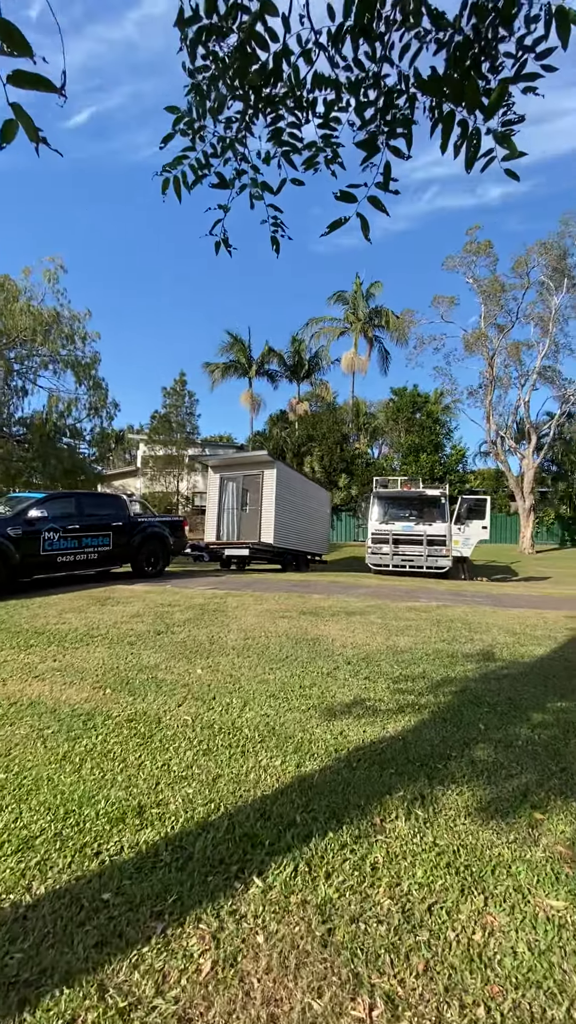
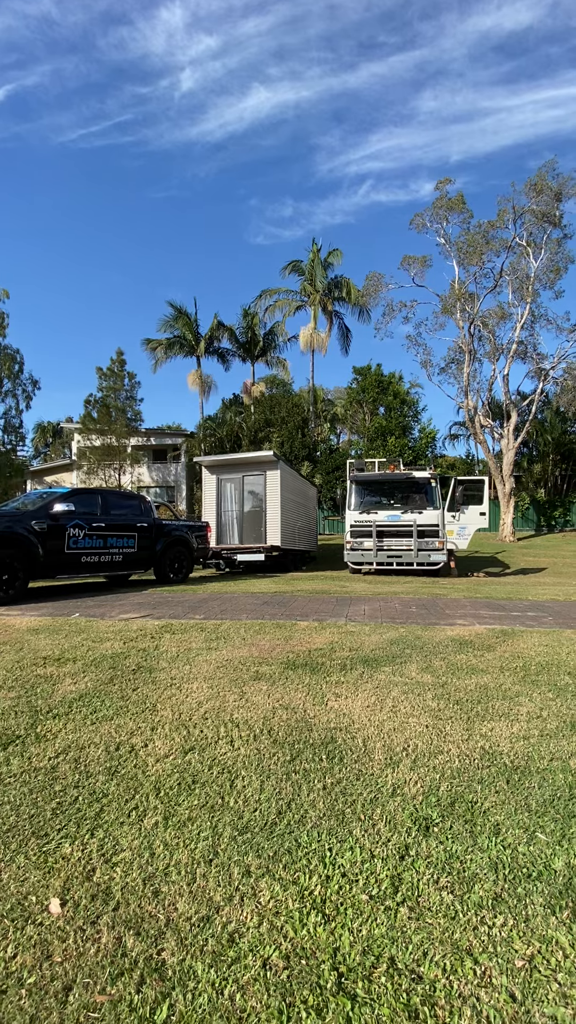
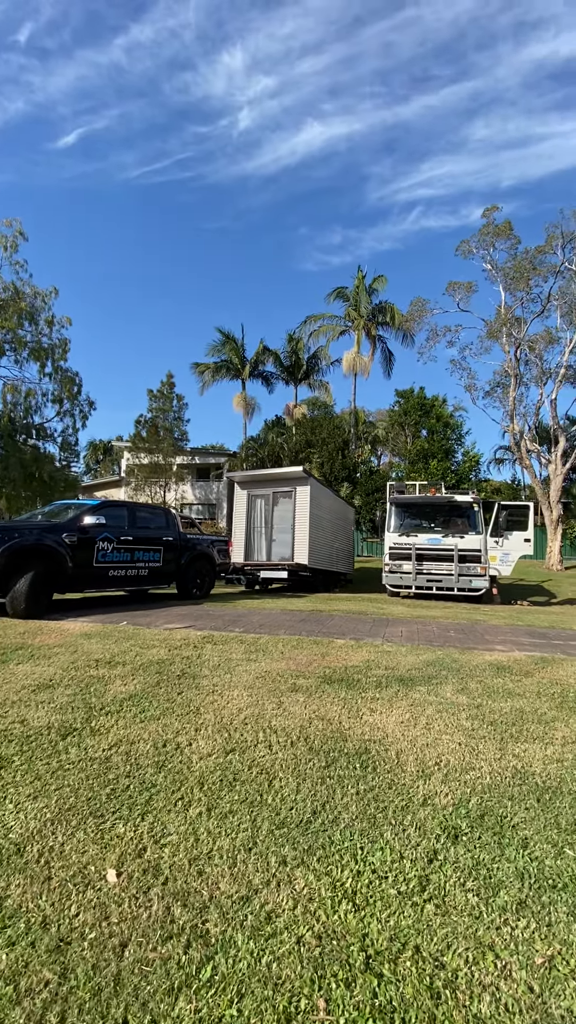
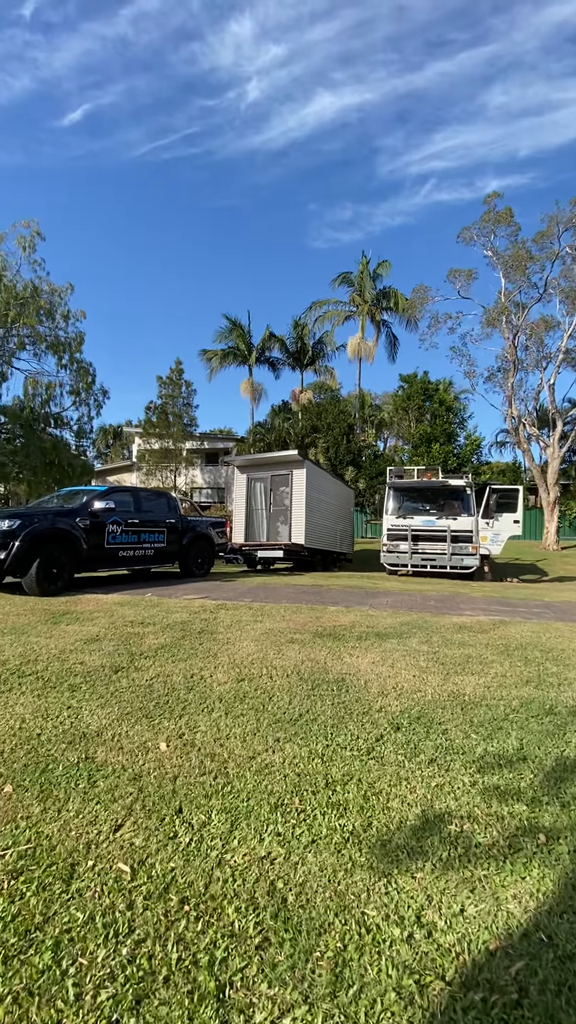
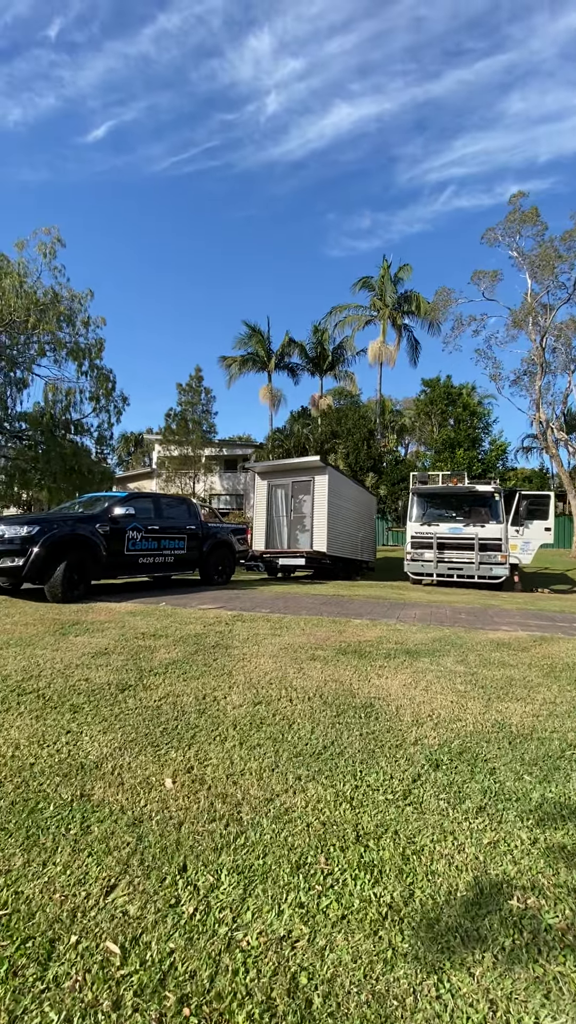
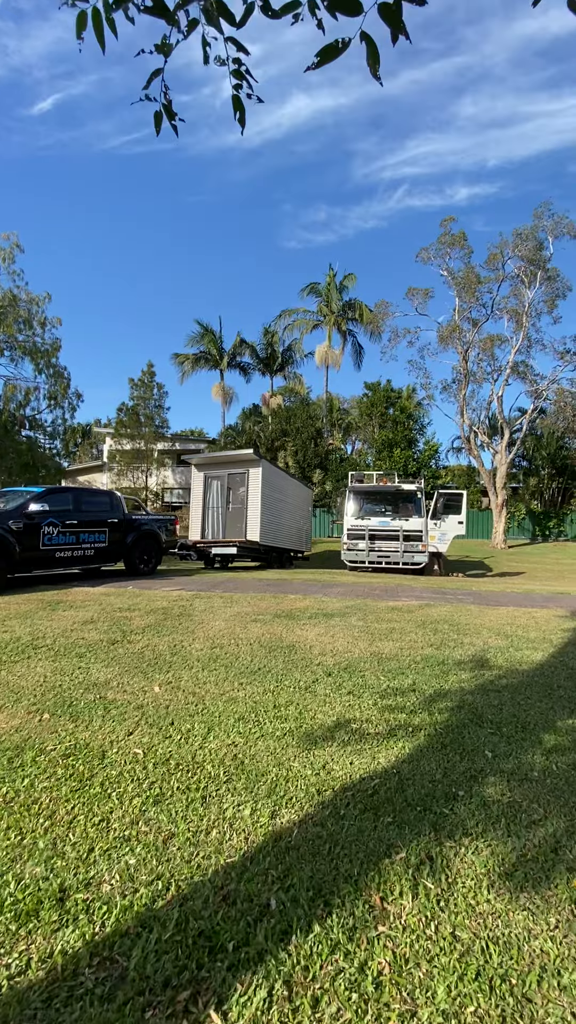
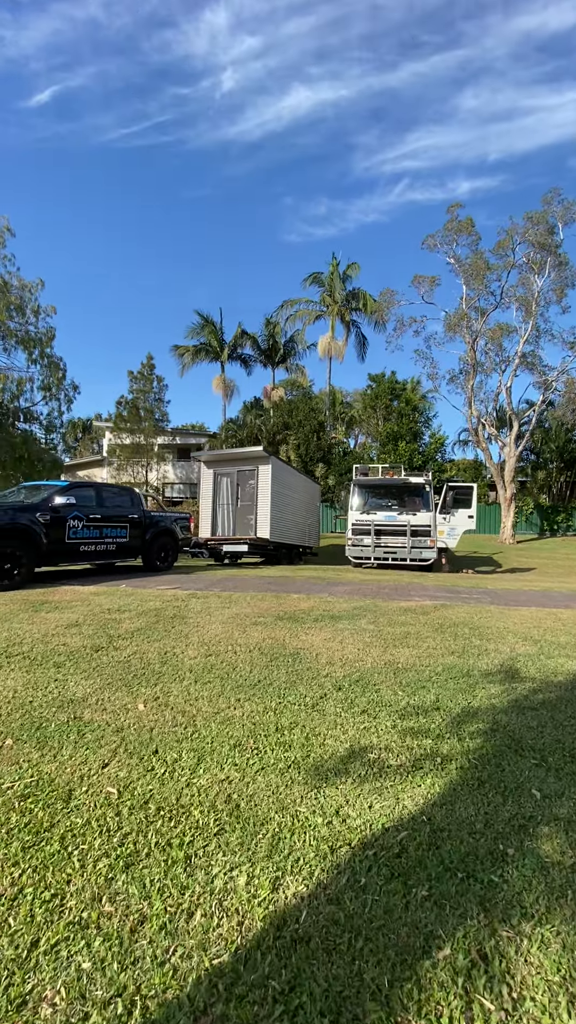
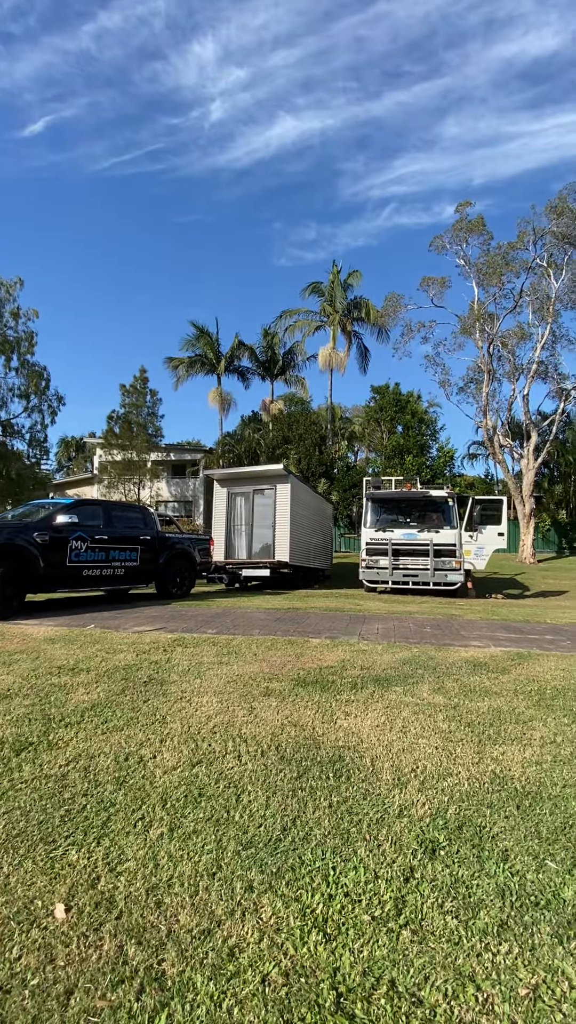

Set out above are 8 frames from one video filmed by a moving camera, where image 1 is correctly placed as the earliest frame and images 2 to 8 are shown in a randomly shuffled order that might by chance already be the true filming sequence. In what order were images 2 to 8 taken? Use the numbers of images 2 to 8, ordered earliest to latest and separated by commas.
6, 7, 4, 5, 3, 8, 2
